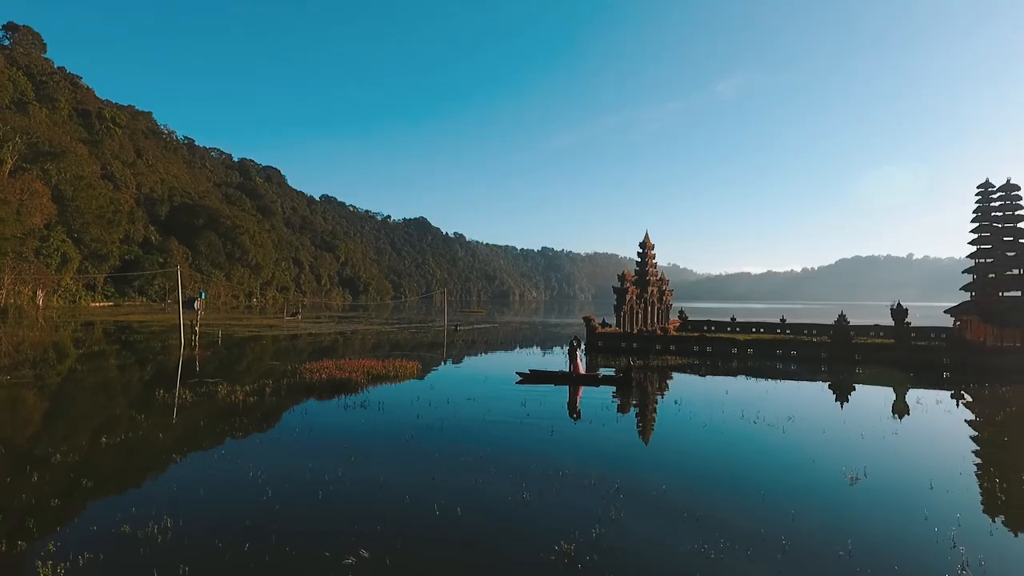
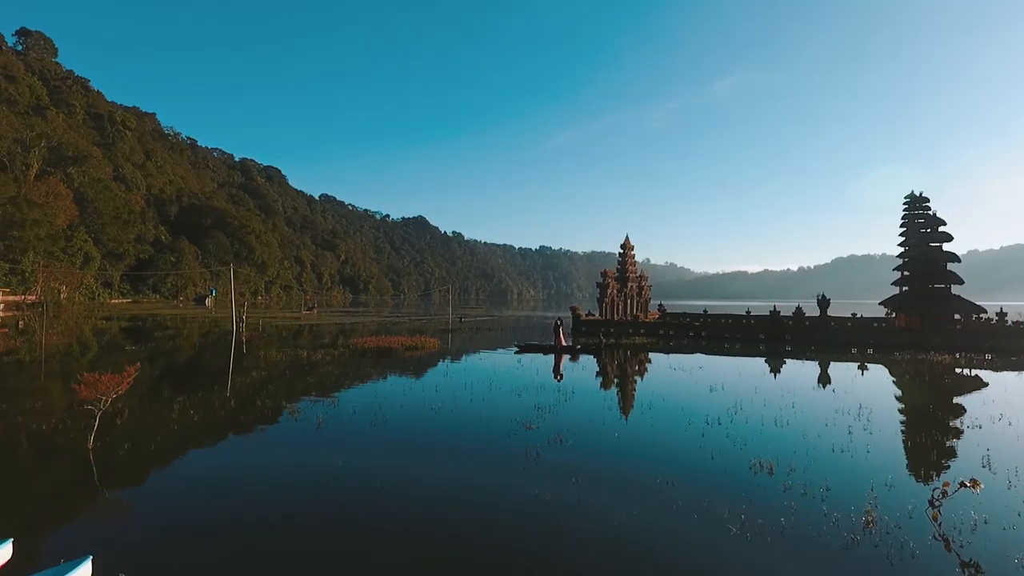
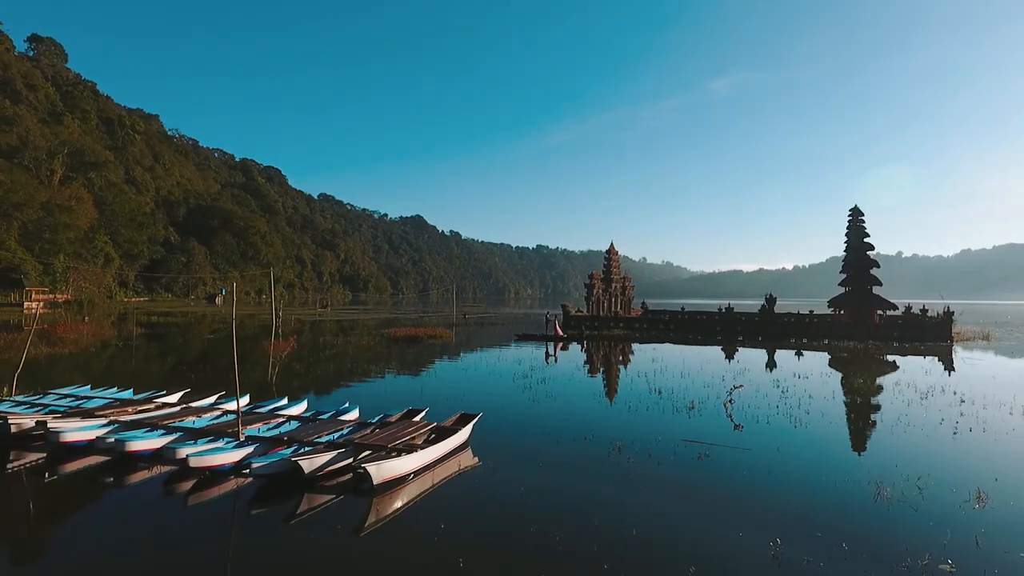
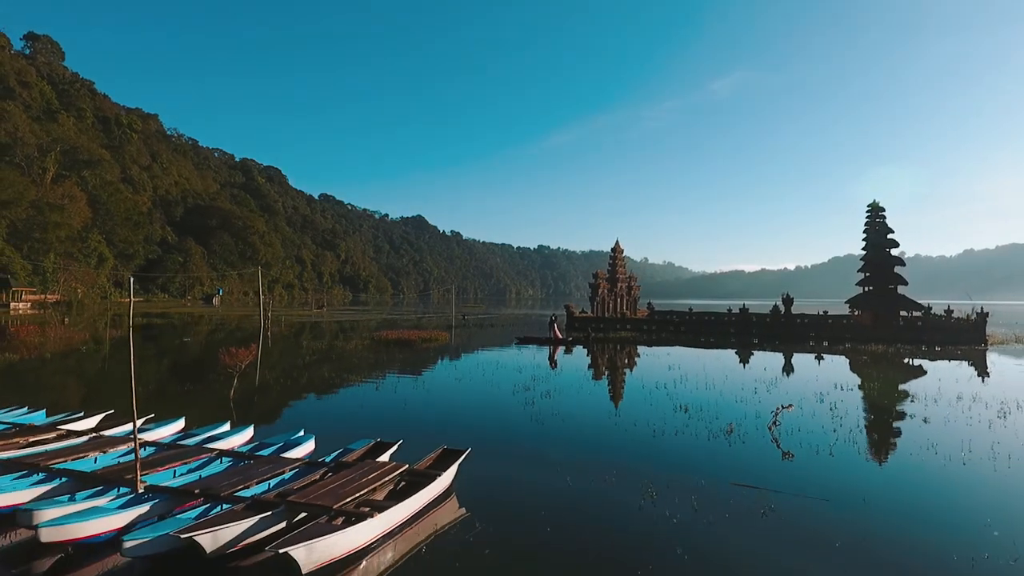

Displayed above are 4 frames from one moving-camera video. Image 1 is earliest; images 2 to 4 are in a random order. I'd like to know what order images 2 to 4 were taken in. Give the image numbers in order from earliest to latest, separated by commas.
2, 4, 3
